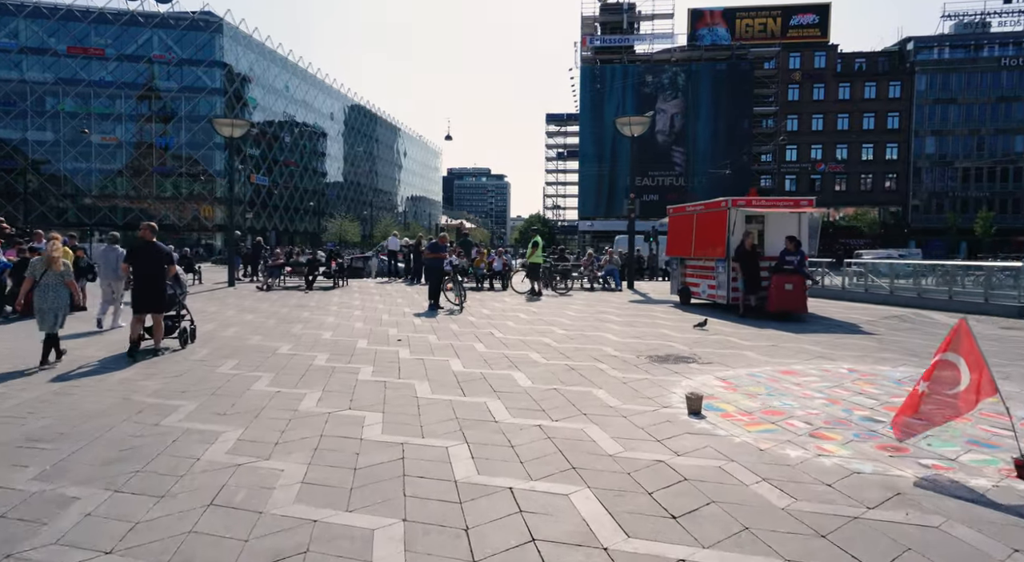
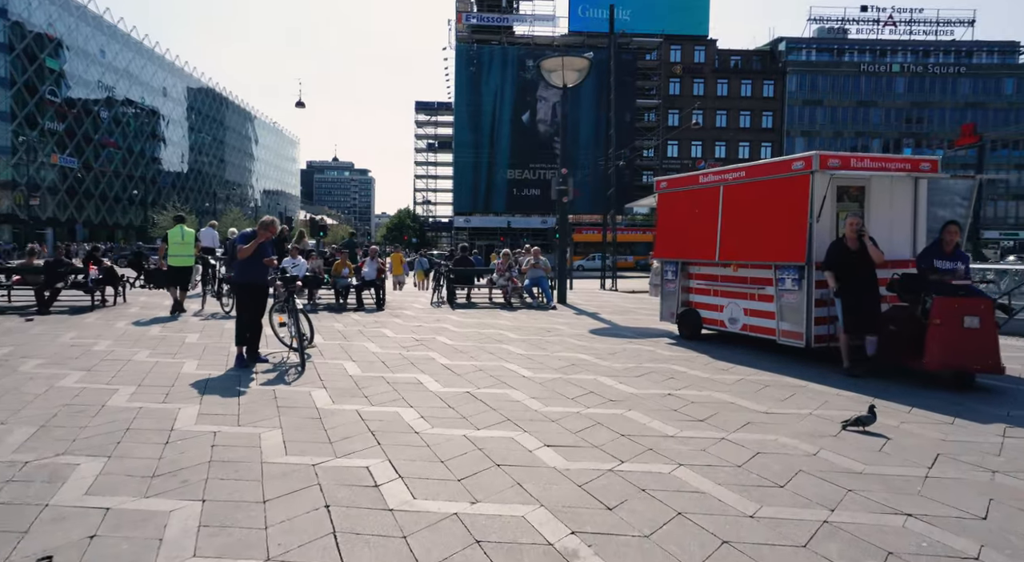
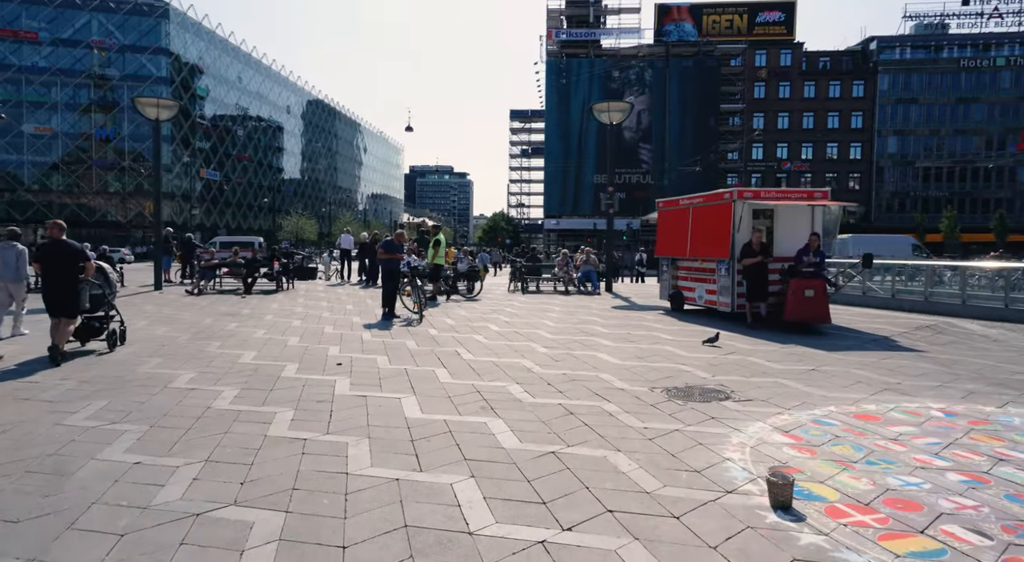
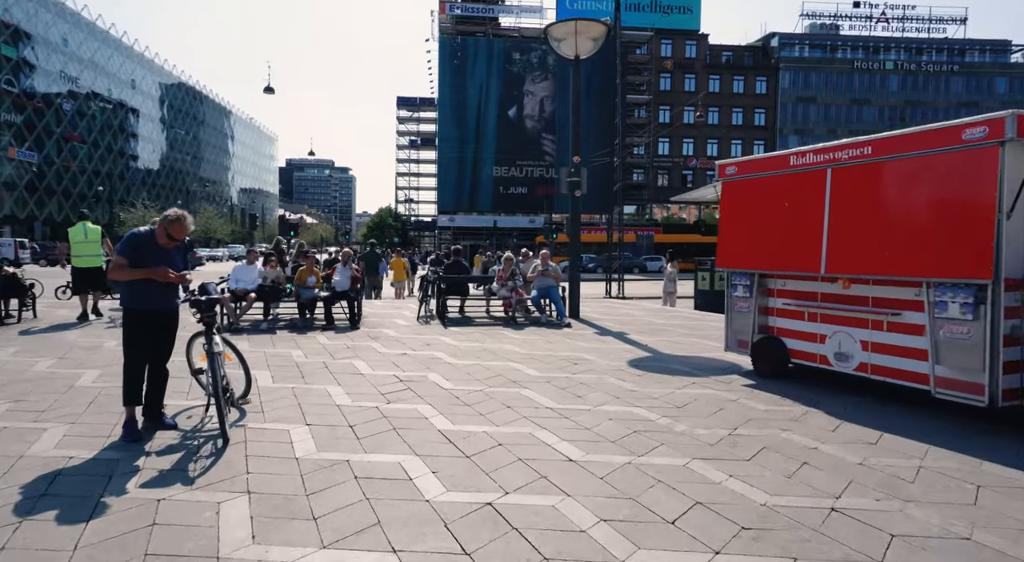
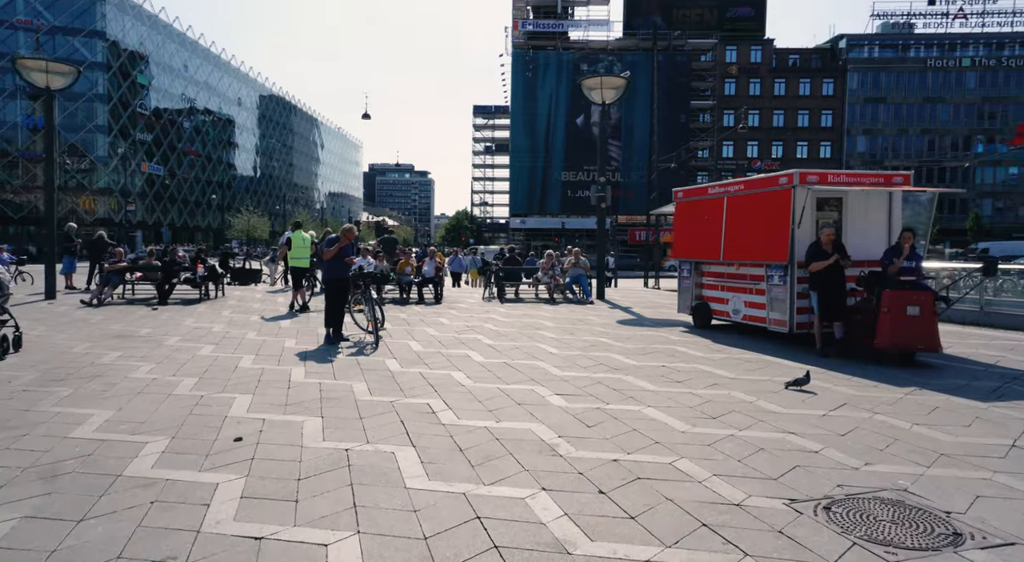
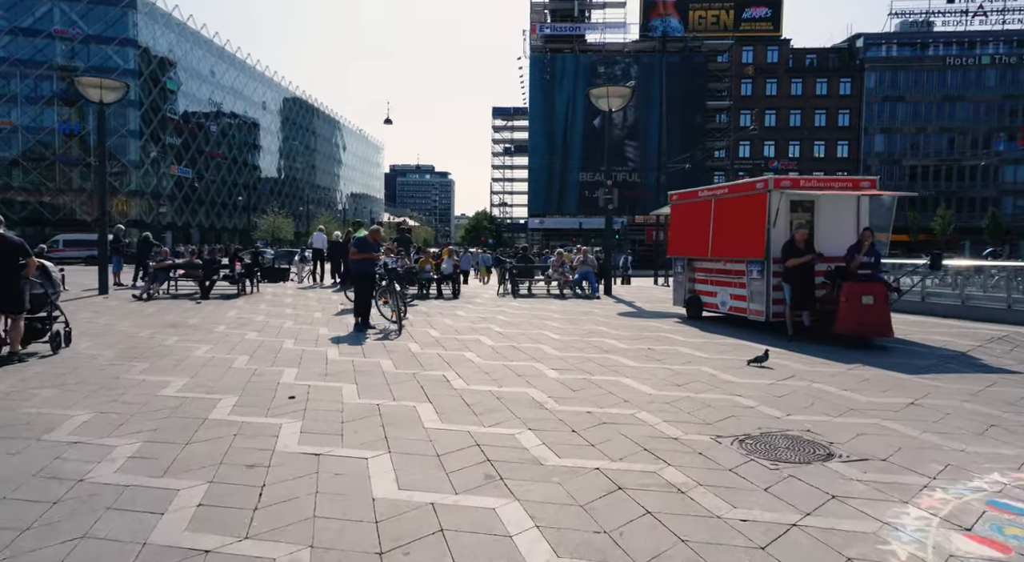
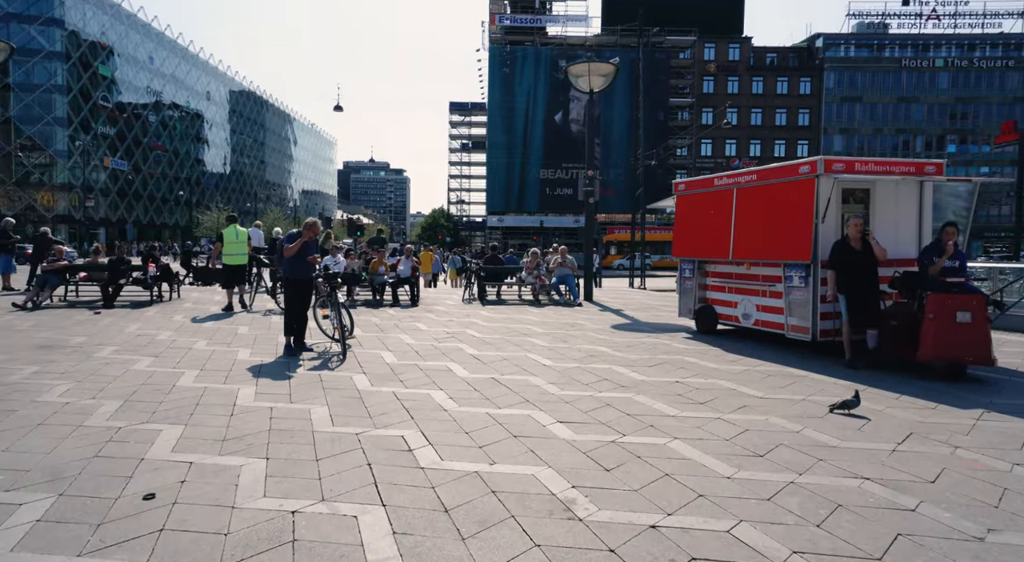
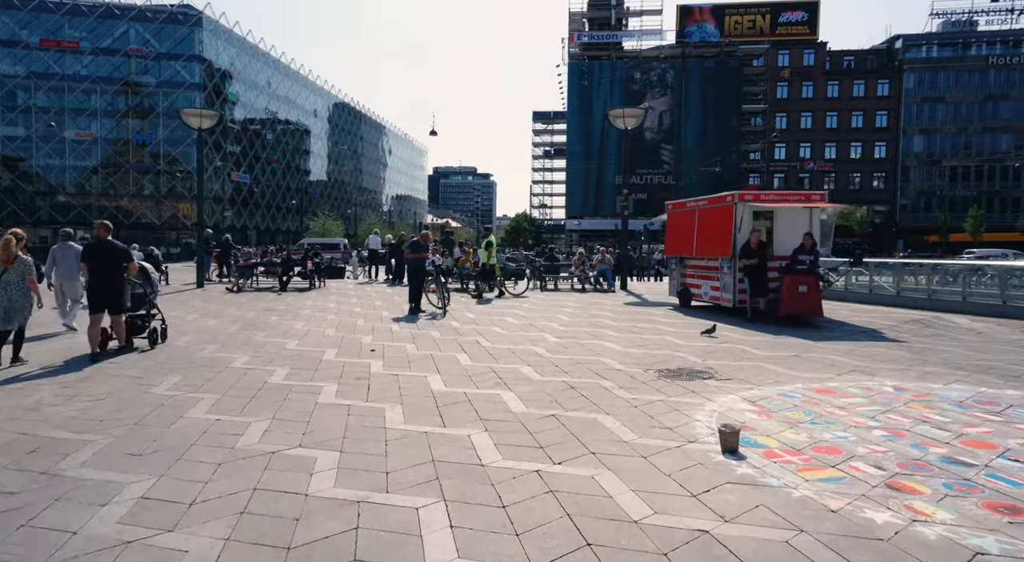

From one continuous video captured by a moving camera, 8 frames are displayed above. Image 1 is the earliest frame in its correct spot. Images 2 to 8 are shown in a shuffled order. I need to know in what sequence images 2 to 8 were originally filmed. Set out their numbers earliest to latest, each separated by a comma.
8, 3, 6, 5, 7, 2, 4
